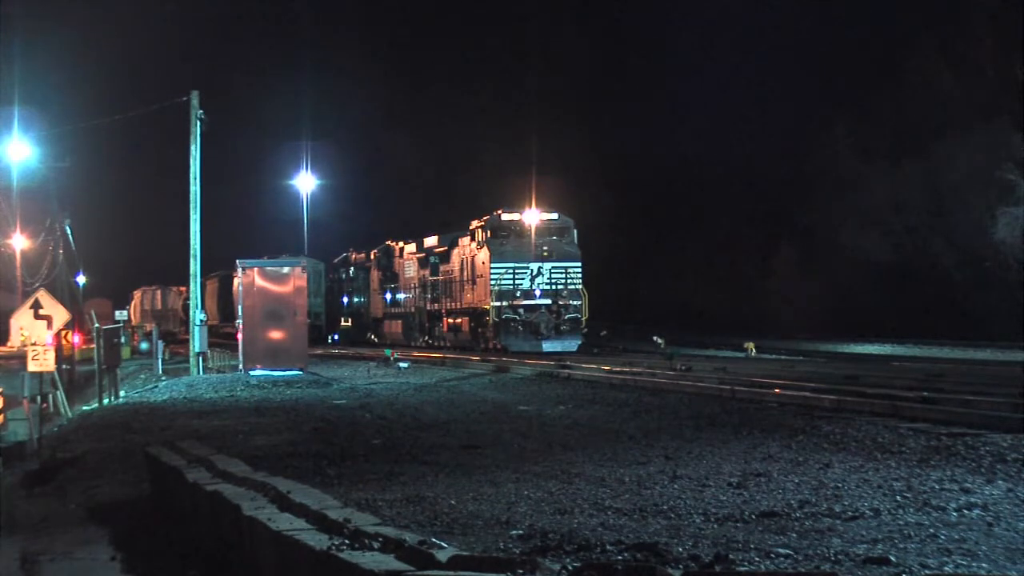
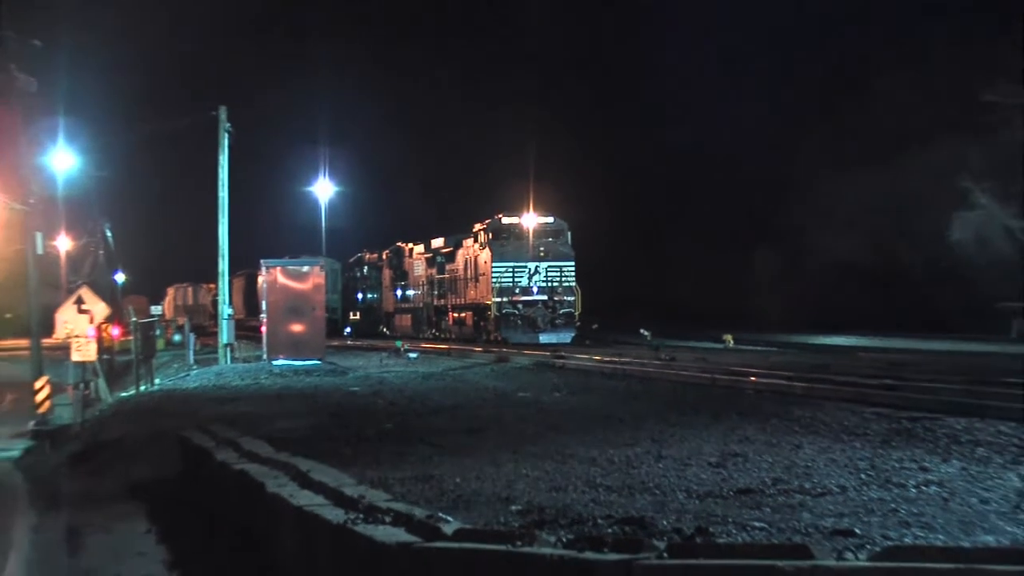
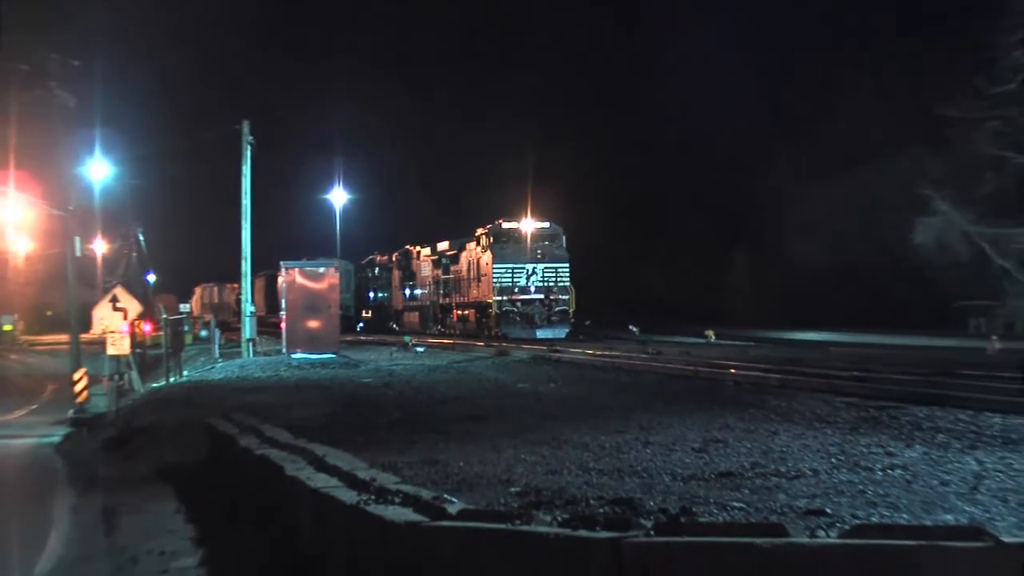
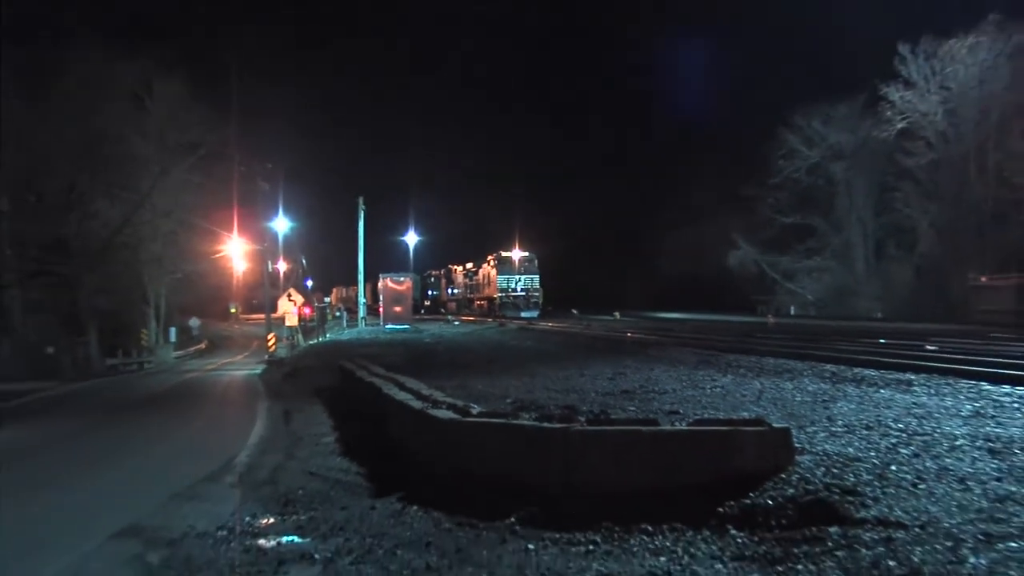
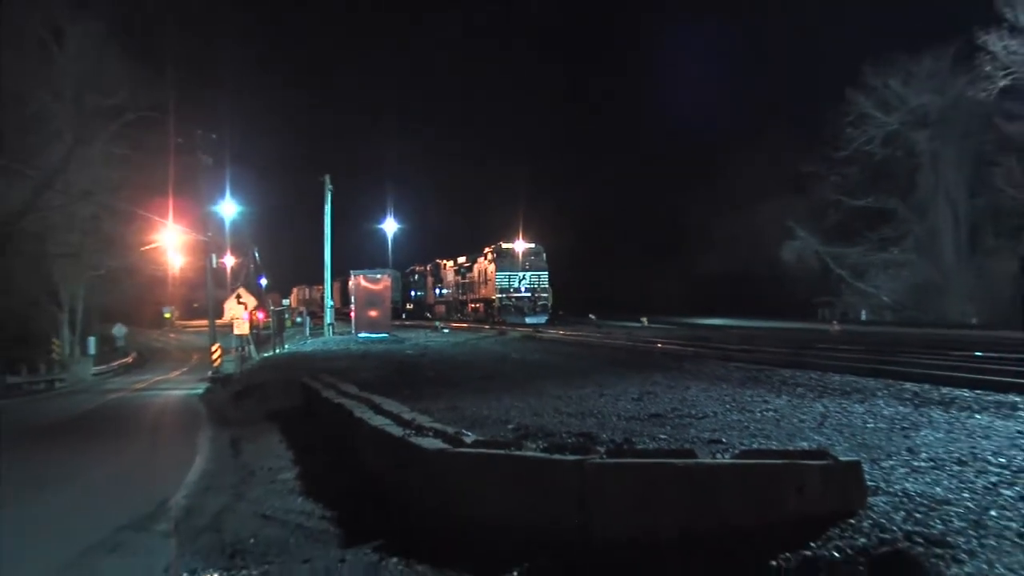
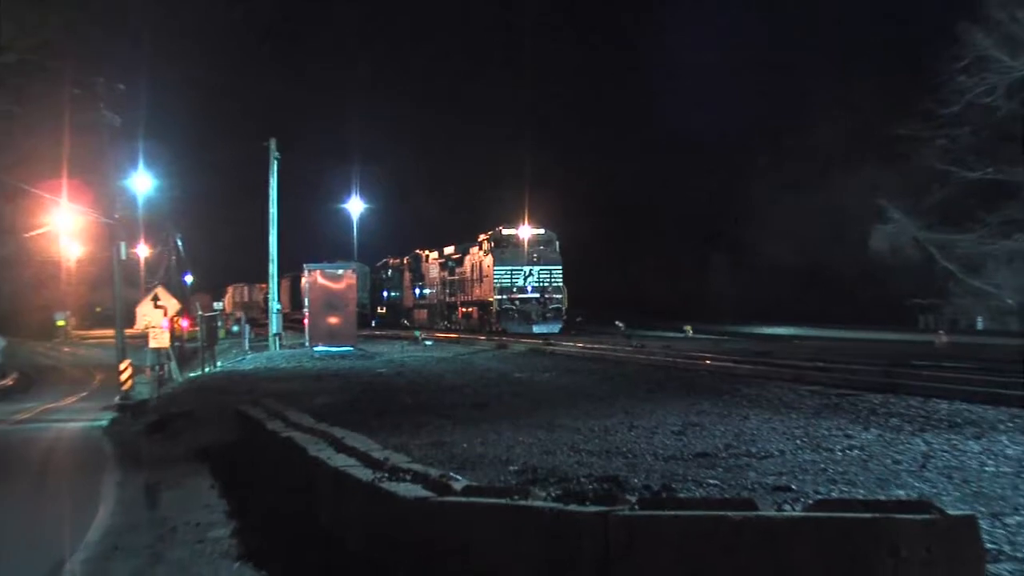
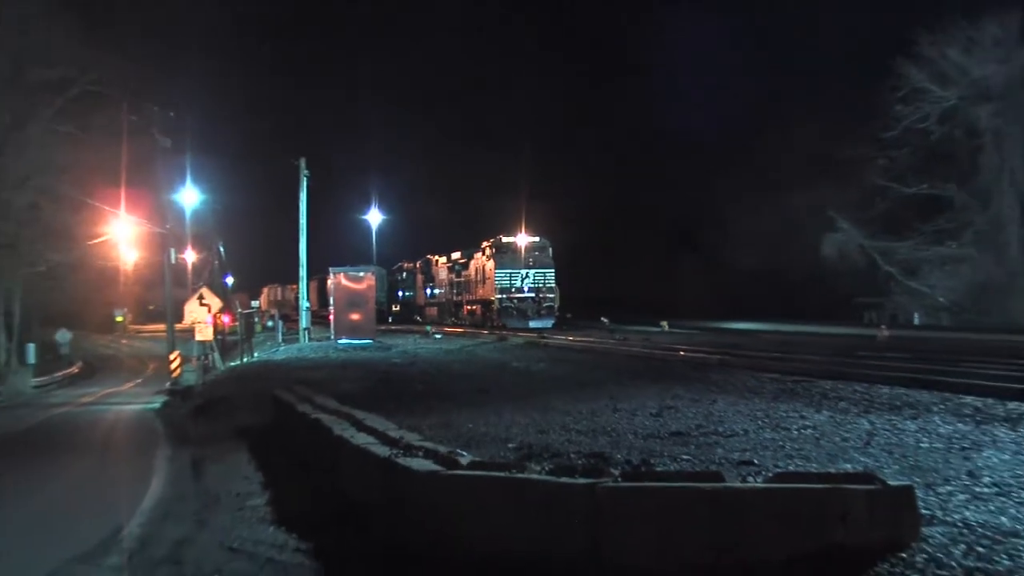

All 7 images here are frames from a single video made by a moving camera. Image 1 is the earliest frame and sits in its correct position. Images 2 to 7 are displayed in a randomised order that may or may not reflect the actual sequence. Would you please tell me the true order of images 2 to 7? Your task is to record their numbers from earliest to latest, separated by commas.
2, 3, 6, 7, 5, 4
